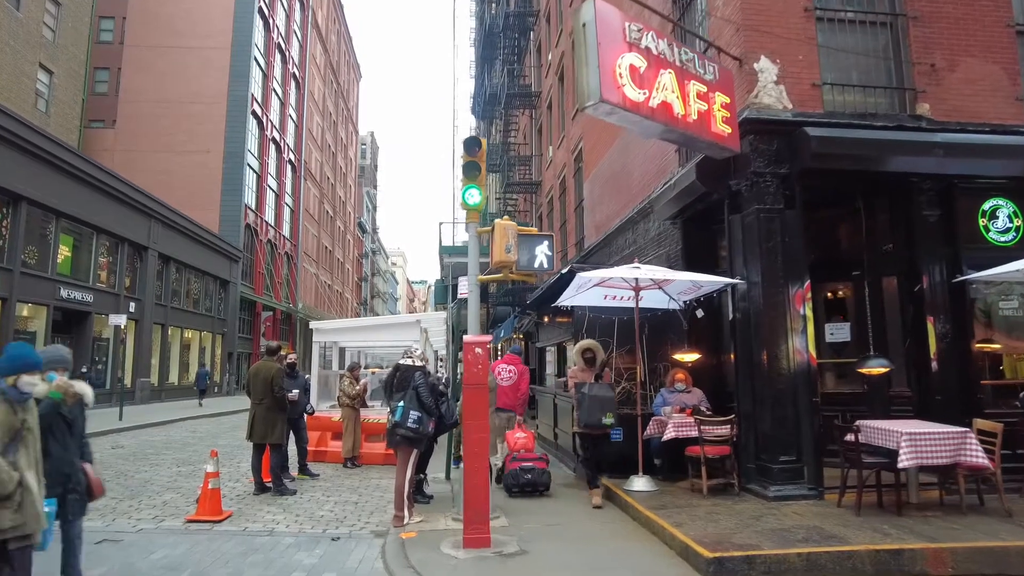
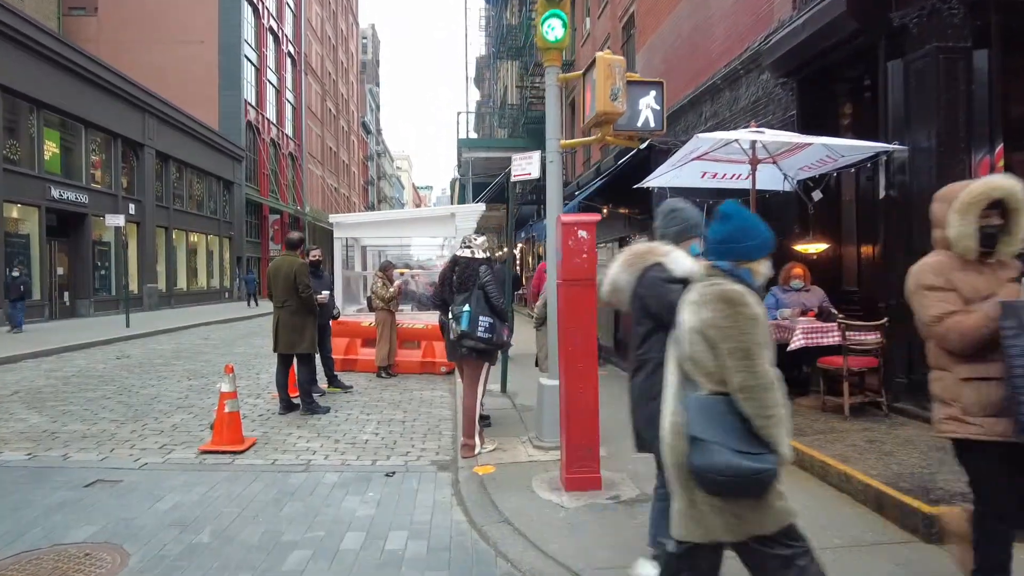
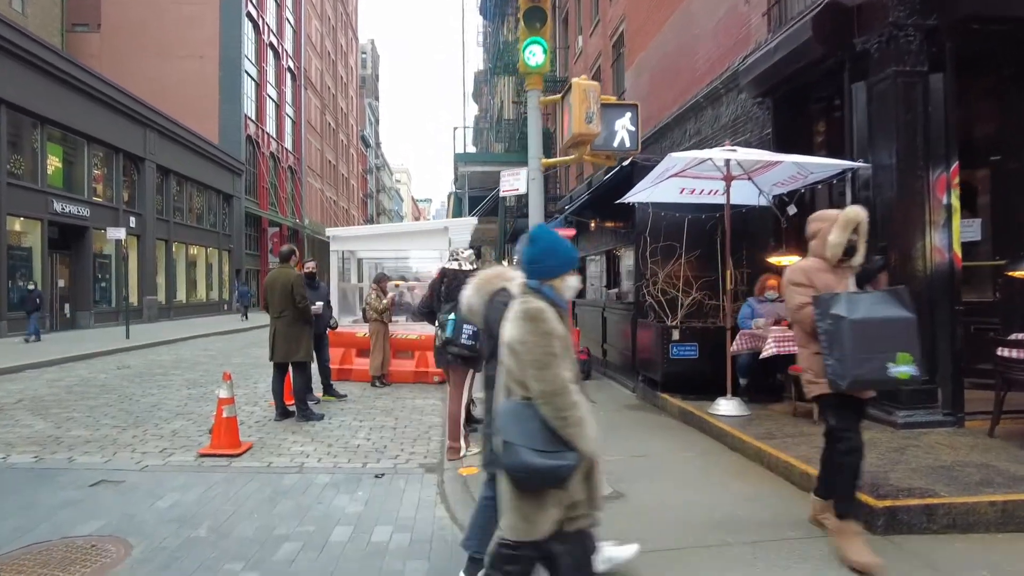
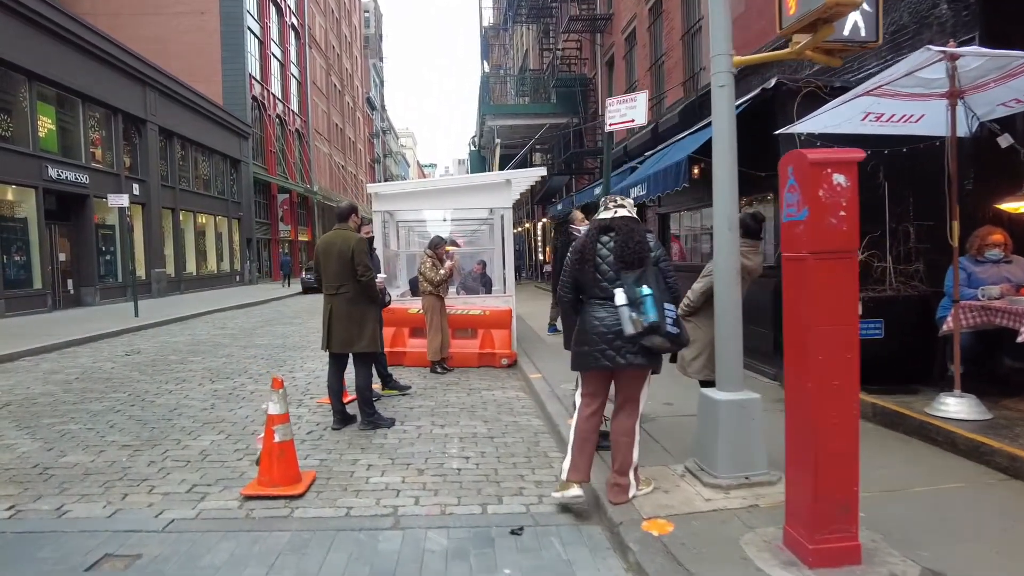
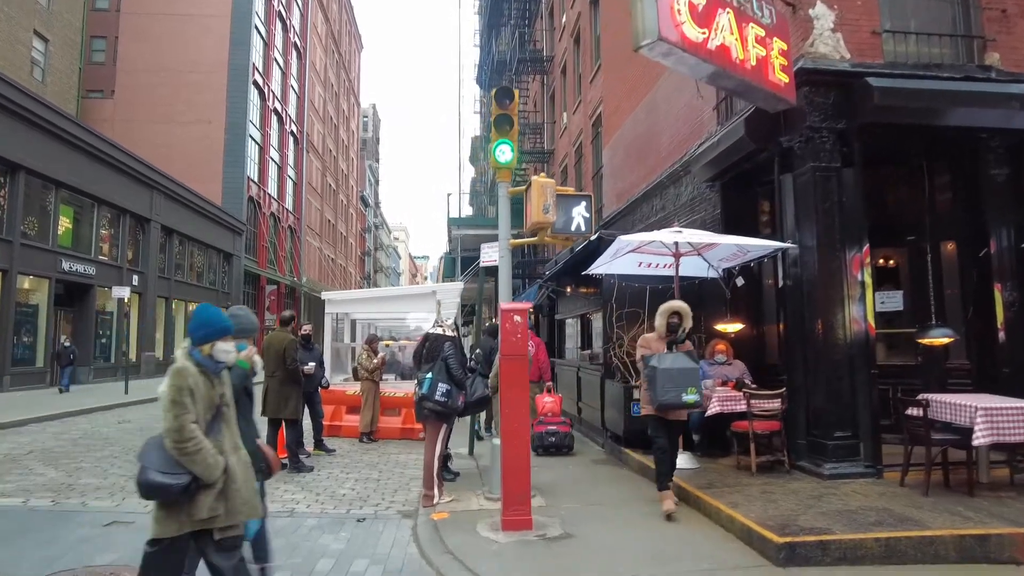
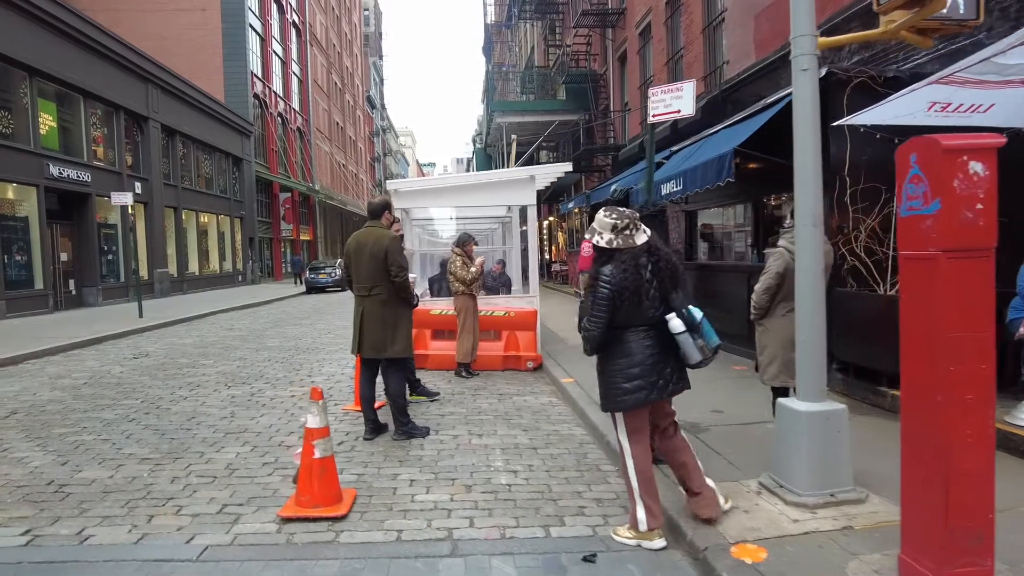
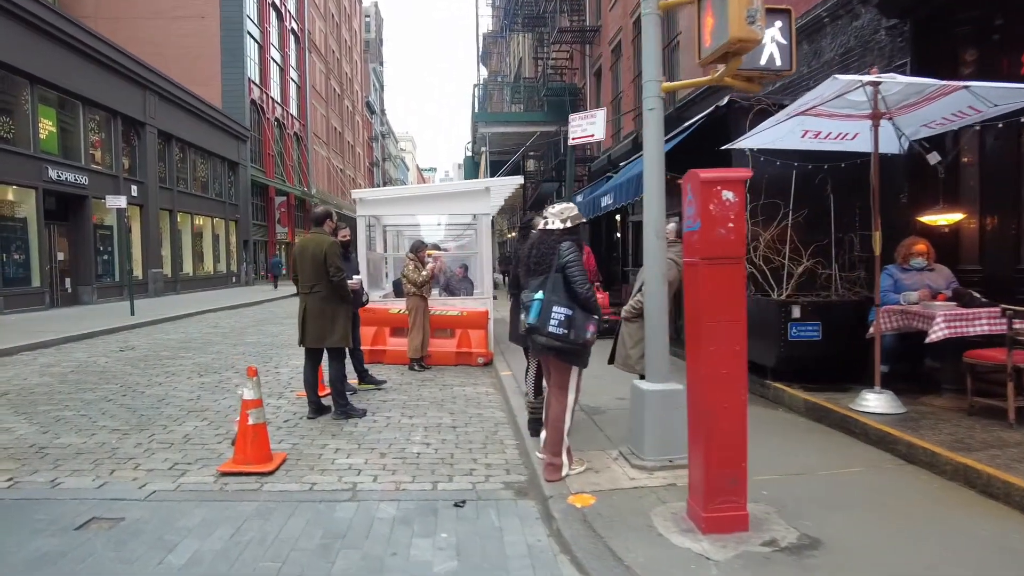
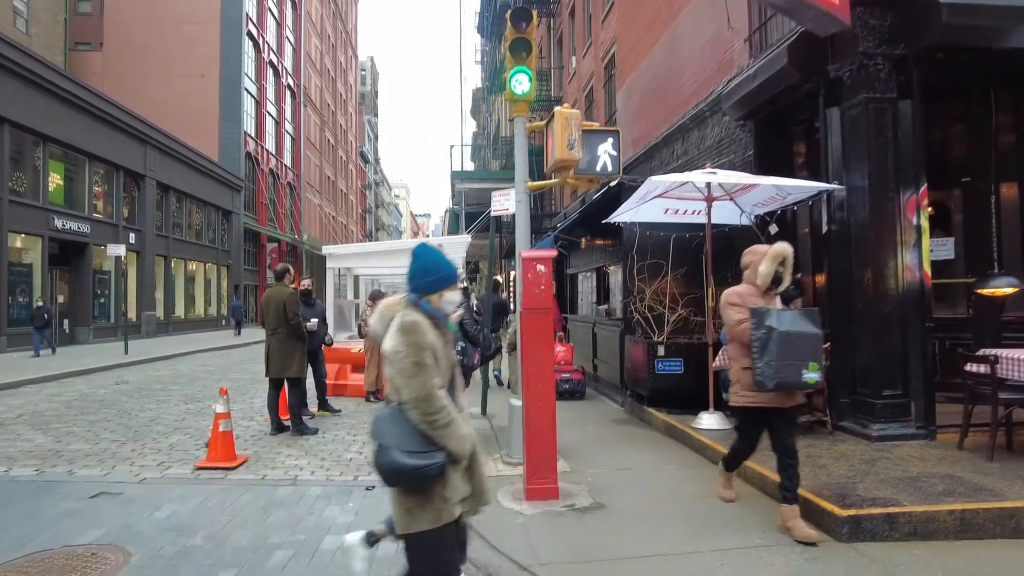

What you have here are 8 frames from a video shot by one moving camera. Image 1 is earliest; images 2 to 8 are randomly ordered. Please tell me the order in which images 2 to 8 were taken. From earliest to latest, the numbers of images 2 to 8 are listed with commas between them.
5, 8, 3, 2, 7, 4, 6
